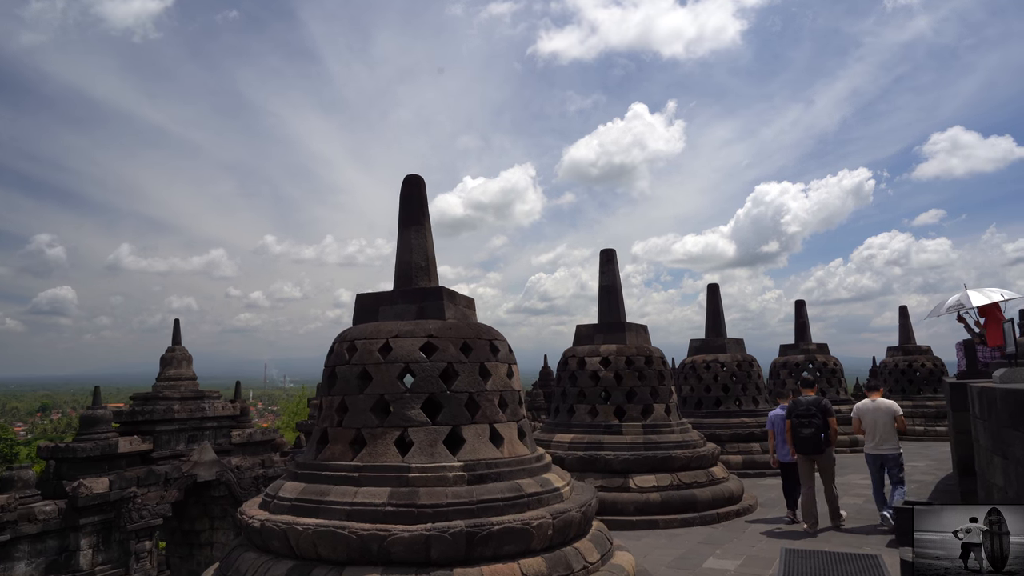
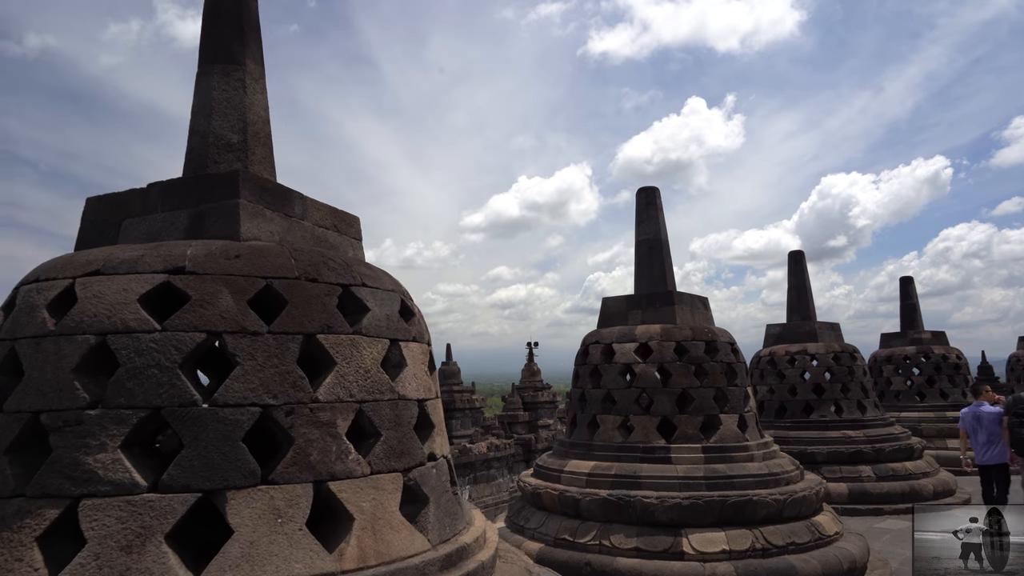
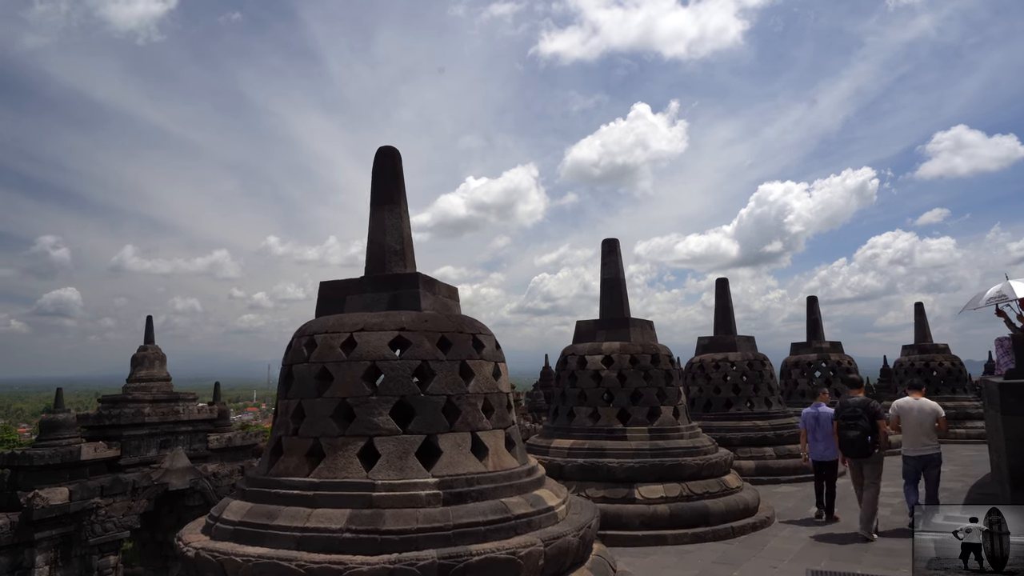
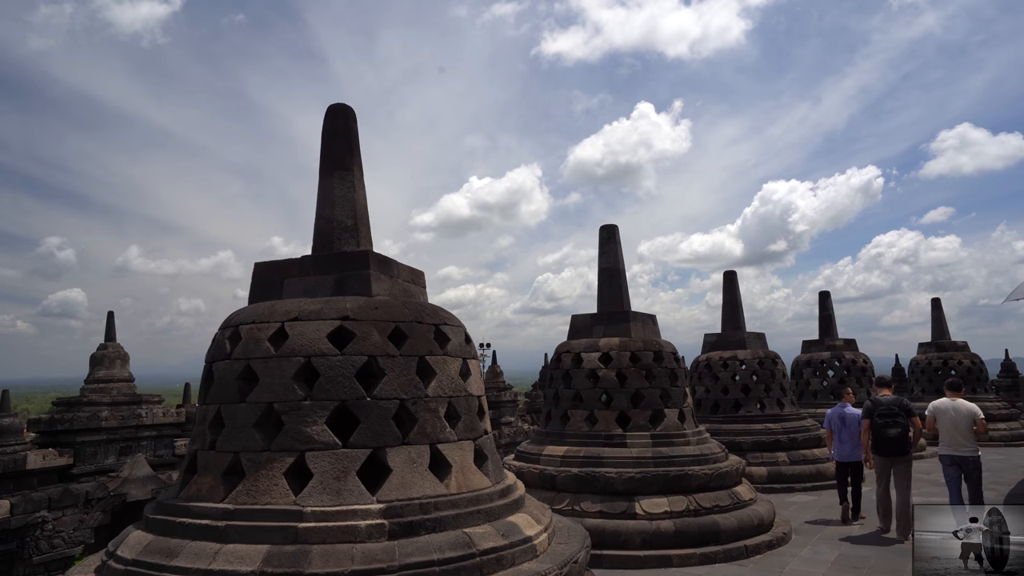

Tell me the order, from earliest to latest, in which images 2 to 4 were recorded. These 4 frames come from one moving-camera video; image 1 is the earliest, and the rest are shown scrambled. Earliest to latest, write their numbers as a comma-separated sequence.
3, 4, 2
